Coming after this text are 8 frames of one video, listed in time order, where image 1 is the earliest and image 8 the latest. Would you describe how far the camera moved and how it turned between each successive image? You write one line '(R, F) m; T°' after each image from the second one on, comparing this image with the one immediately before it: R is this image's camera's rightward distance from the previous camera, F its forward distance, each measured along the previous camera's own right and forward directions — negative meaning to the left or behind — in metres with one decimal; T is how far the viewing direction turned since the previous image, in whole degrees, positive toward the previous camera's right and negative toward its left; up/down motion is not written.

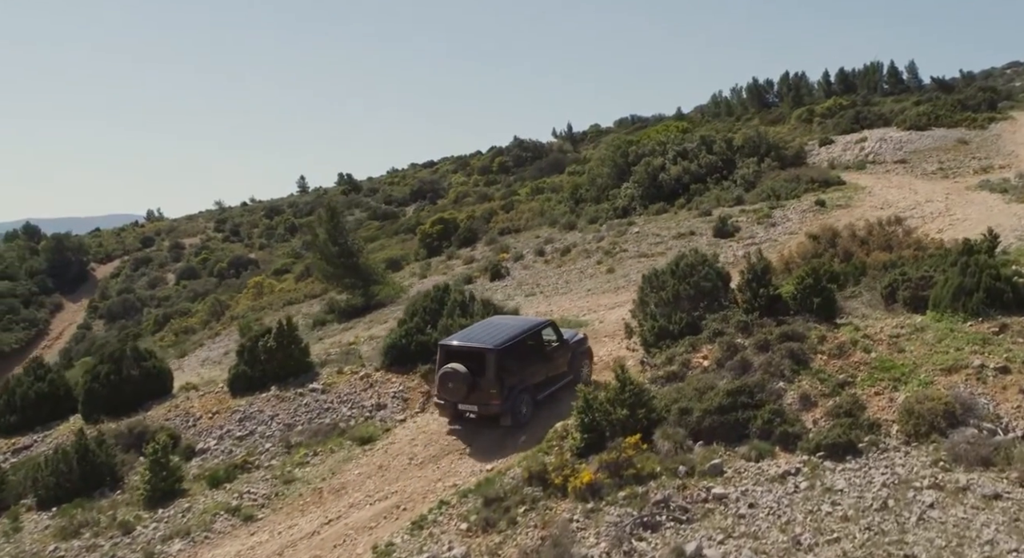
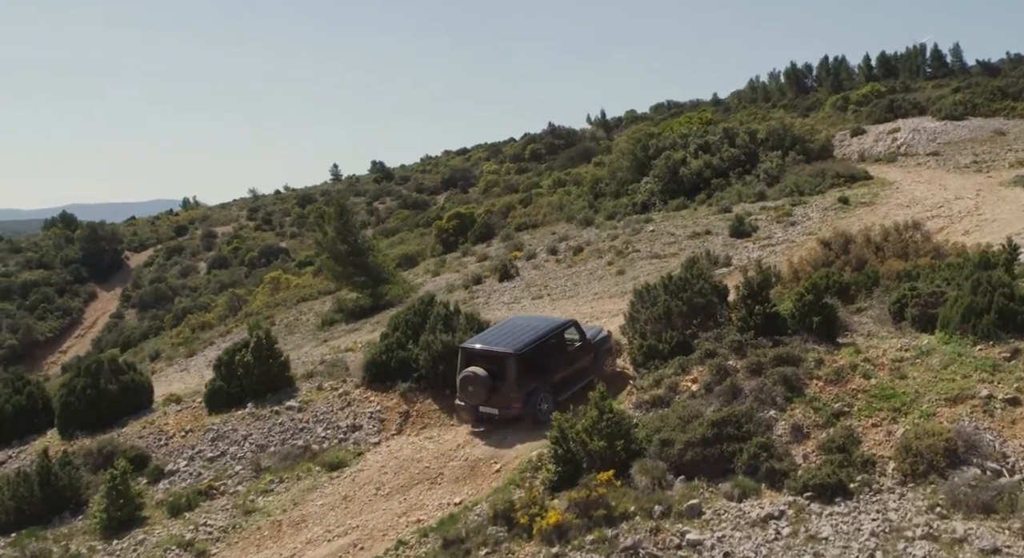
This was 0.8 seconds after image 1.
(+0.7, +0.6) m; -2°
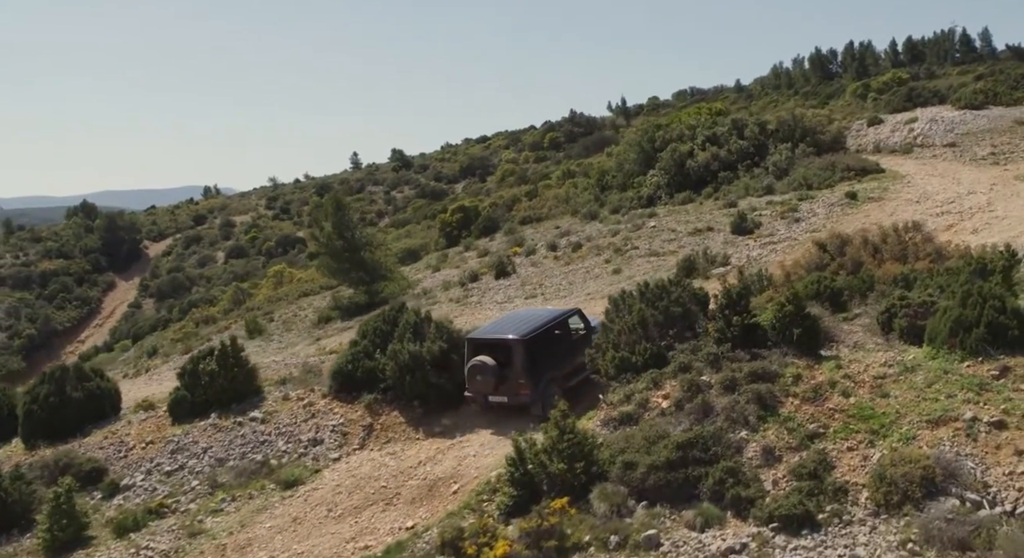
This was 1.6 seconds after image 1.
(+0.7, +0.5) m; -1°
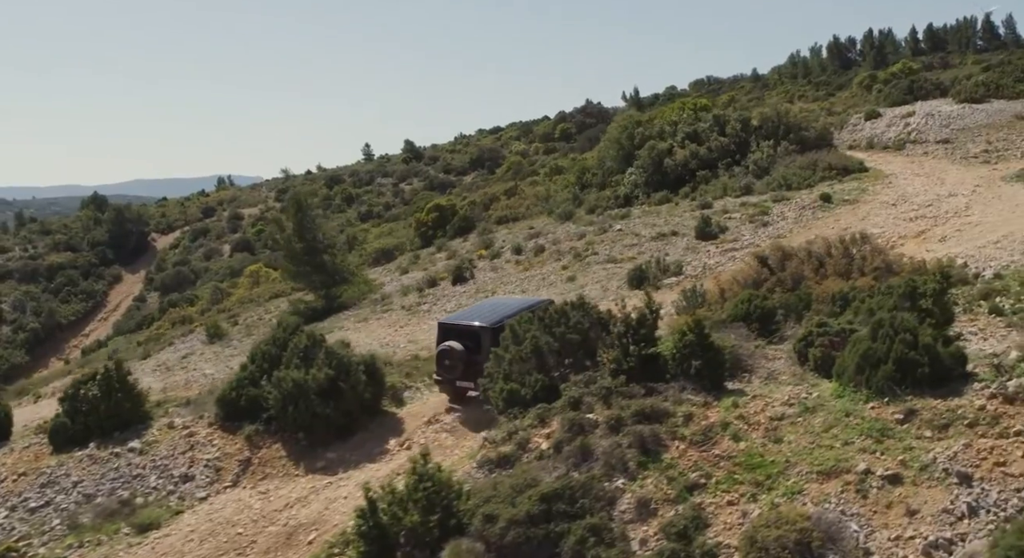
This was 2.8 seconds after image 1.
(+1.7, +0.9) m; -1°
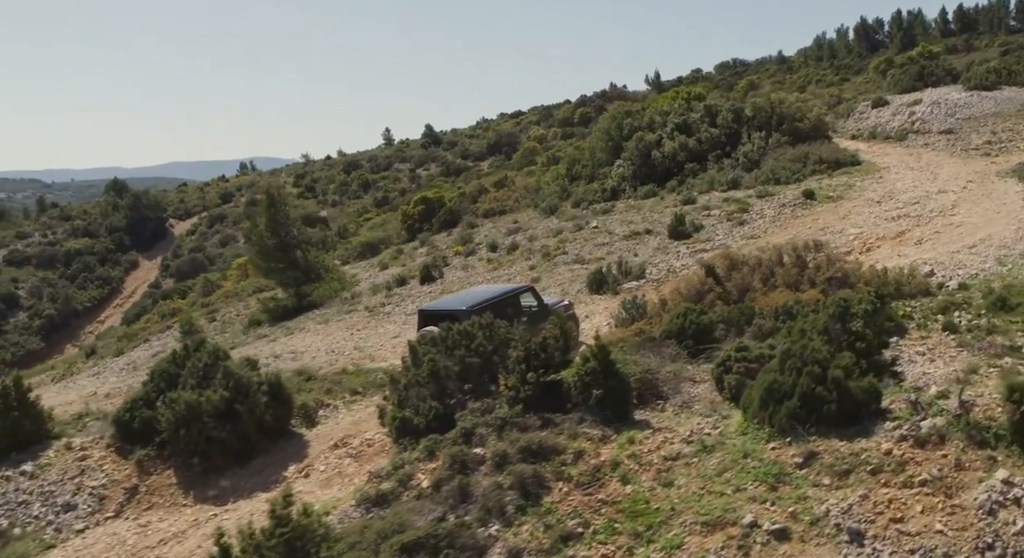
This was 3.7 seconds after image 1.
(+1.5, +0.7) m; -2°
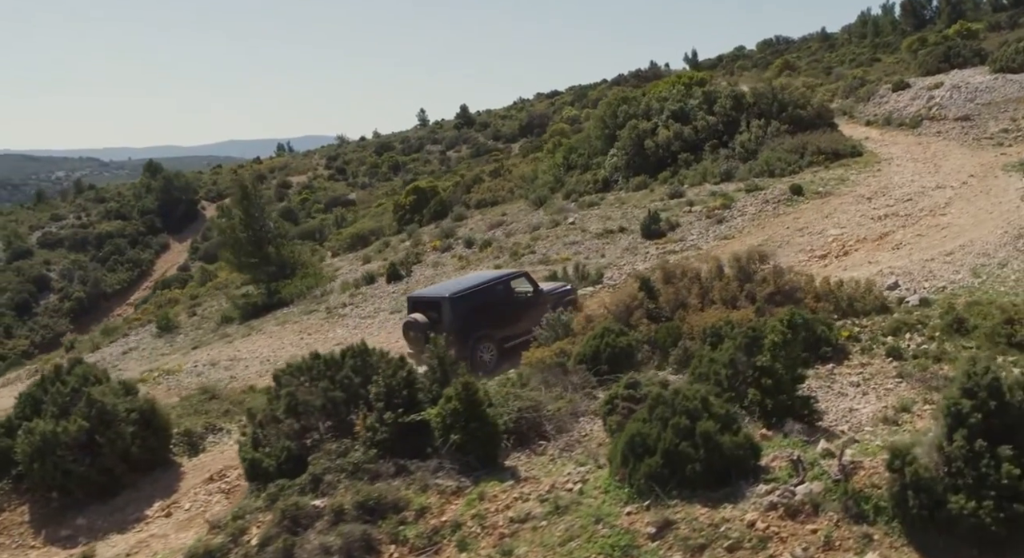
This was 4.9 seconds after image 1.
(+1.8, +1.0) m; -3°
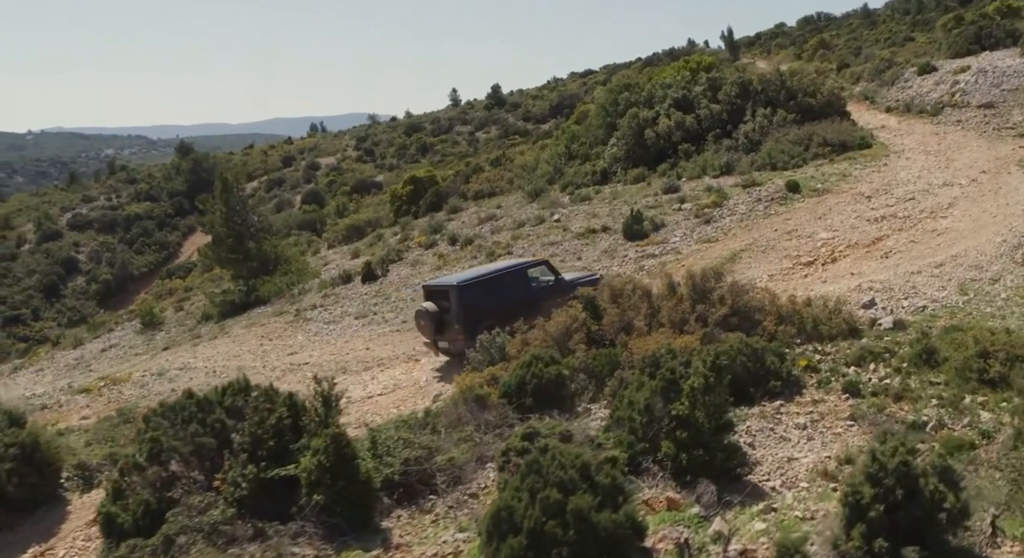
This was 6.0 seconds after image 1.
(+1.4, +1.0) m; -2°
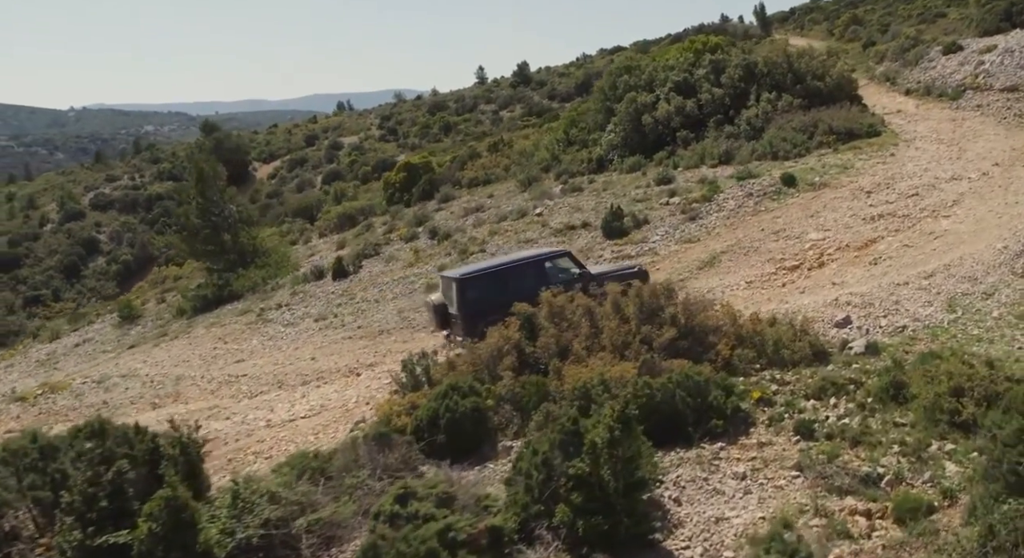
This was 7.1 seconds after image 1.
(+1.3, +1.2) m; -2°
